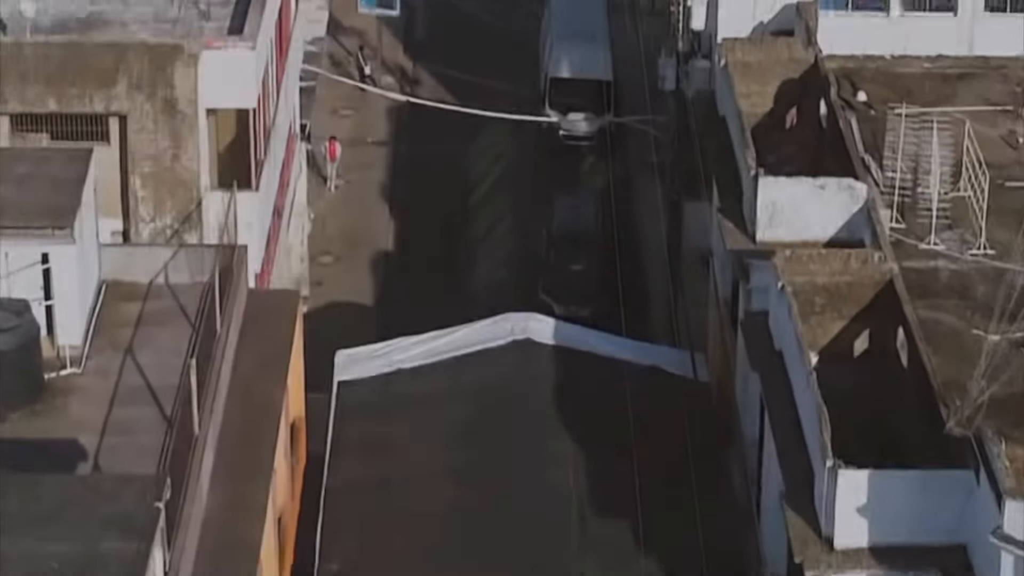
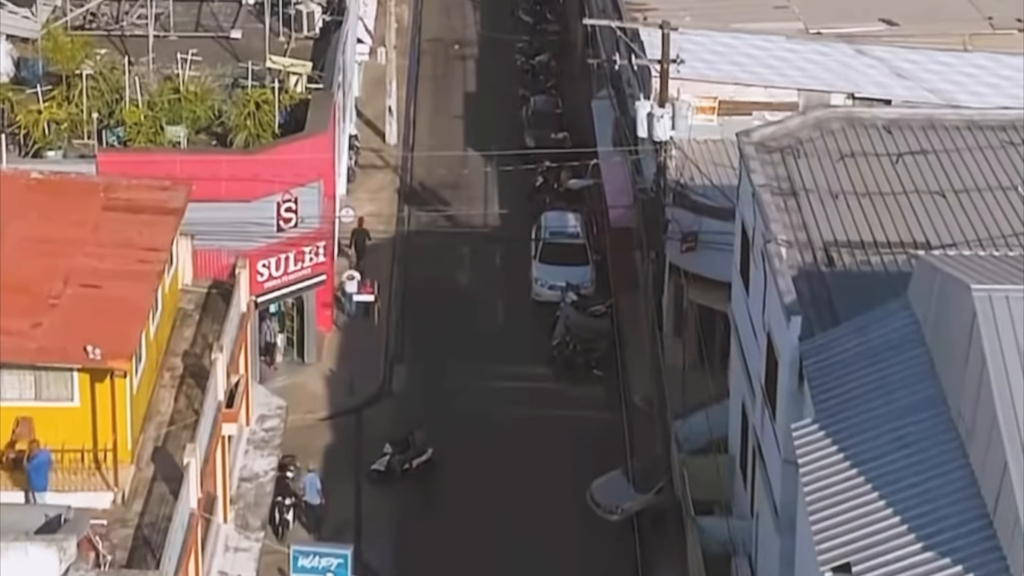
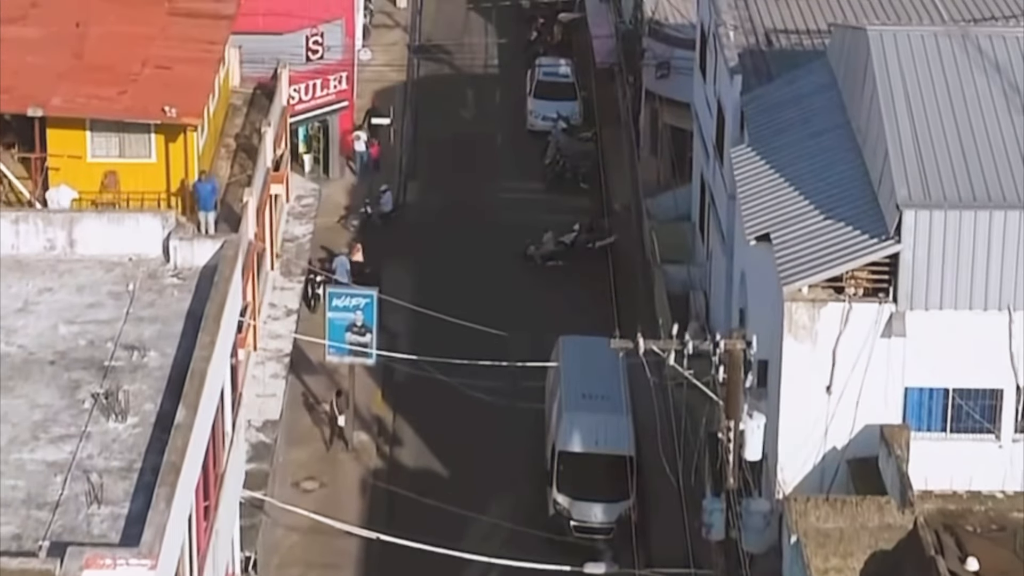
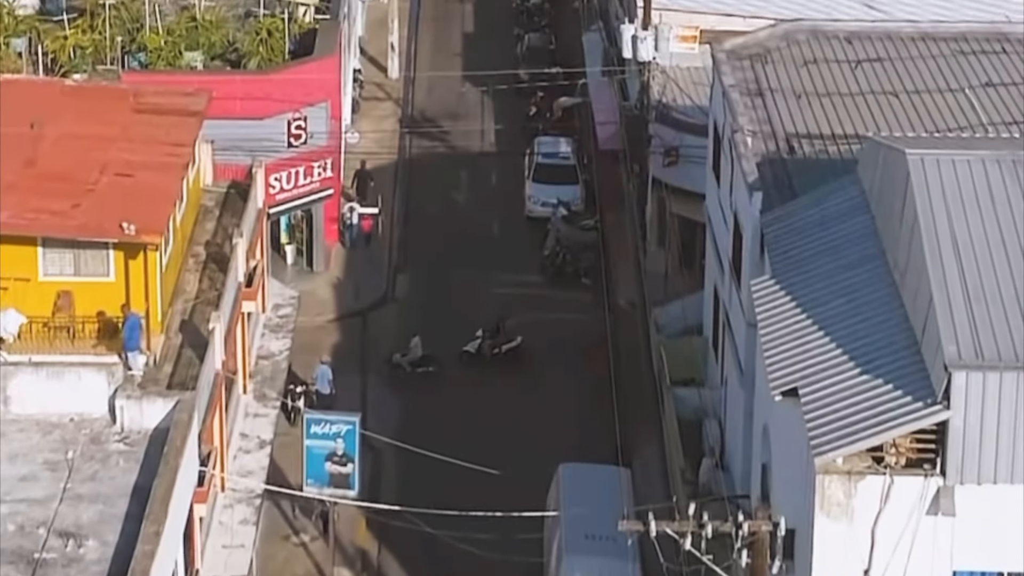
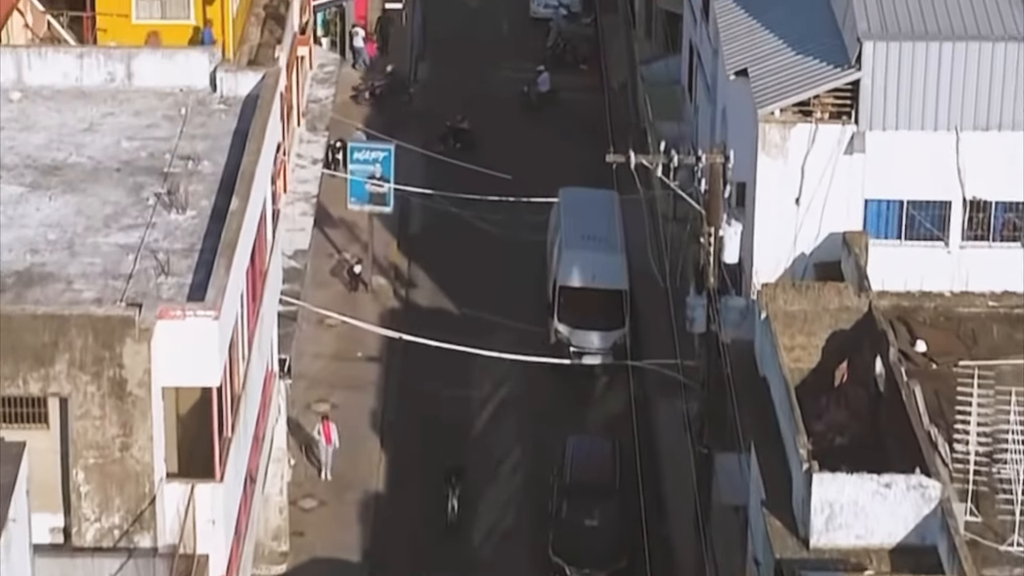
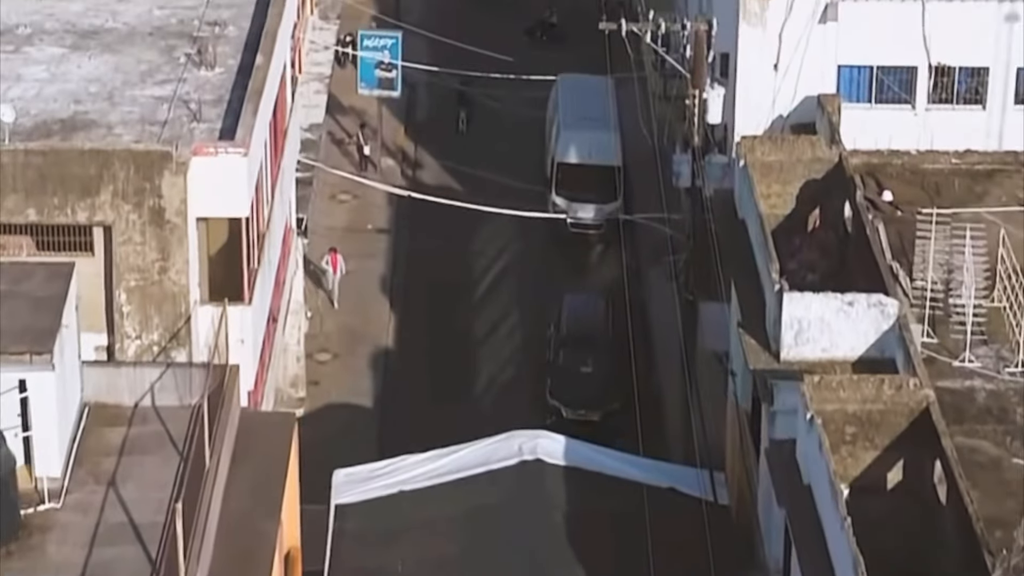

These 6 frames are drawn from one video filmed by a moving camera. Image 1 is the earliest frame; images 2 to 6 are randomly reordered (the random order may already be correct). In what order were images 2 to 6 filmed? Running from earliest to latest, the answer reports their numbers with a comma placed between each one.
6, 5, 3, 4, 2
